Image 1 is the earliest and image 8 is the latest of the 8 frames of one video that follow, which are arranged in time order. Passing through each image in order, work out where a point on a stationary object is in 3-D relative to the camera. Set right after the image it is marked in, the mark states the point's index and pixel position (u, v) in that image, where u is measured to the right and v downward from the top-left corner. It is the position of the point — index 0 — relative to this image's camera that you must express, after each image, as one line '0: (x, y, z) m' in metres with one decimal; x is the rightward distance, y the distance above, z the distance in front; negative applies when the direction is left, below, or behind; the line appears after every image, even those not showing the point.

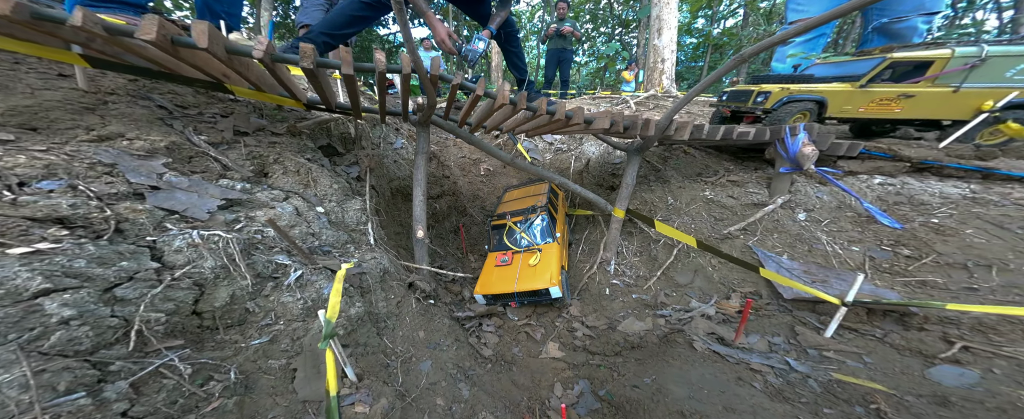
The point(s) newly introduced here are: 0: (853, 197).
0: (+2.5, +0.1, +2.3) m
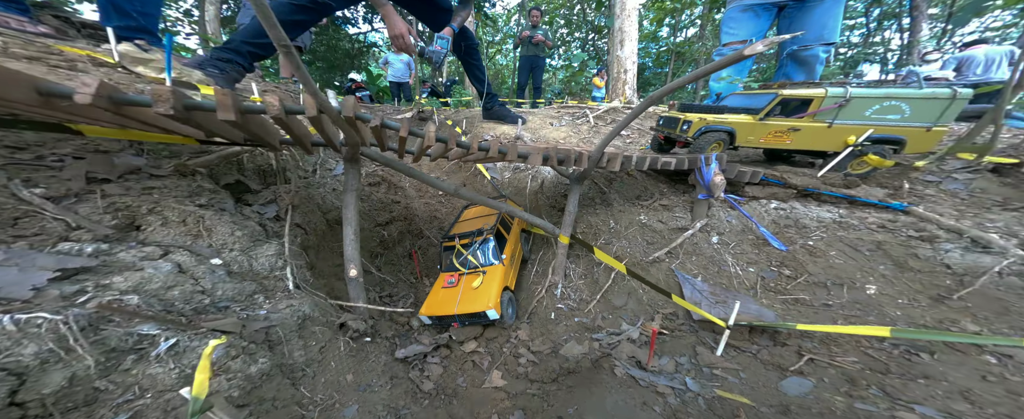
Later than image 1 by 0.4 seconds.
0: (+2.0, -0.1, +2.6) m
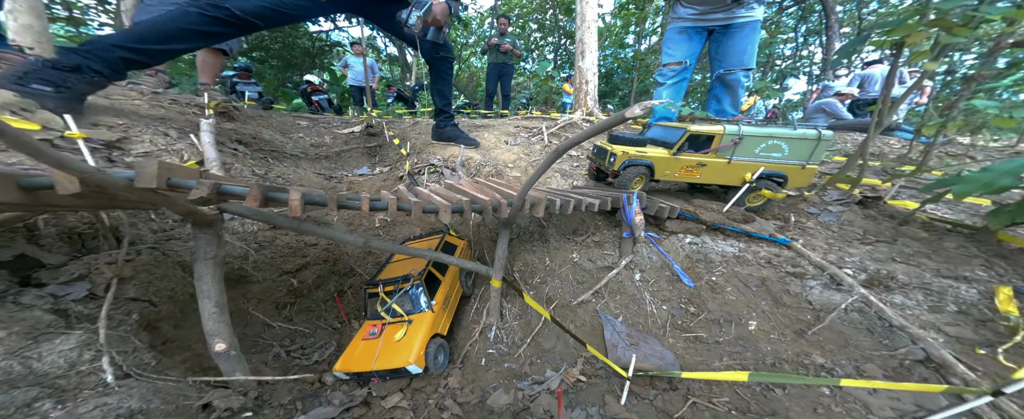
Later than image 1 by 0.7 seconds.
0: (+1.4, -0.4, +2.7) m
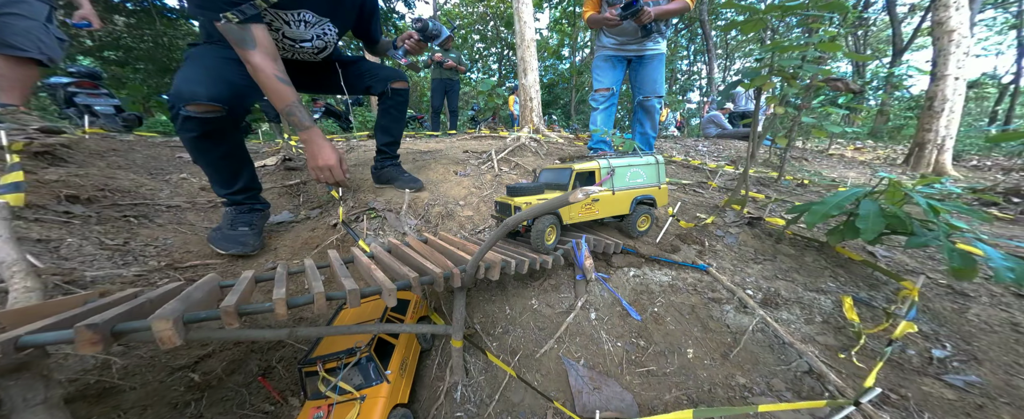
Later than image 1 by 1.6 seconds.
0: (+1.0, -0.8, +3.0) m
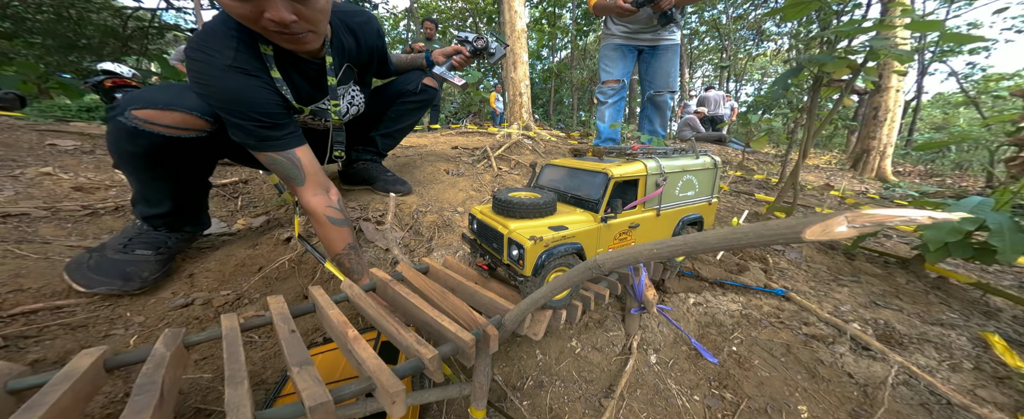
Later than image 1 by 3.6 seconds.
0: (+1.2, -0.9, +2.3) m
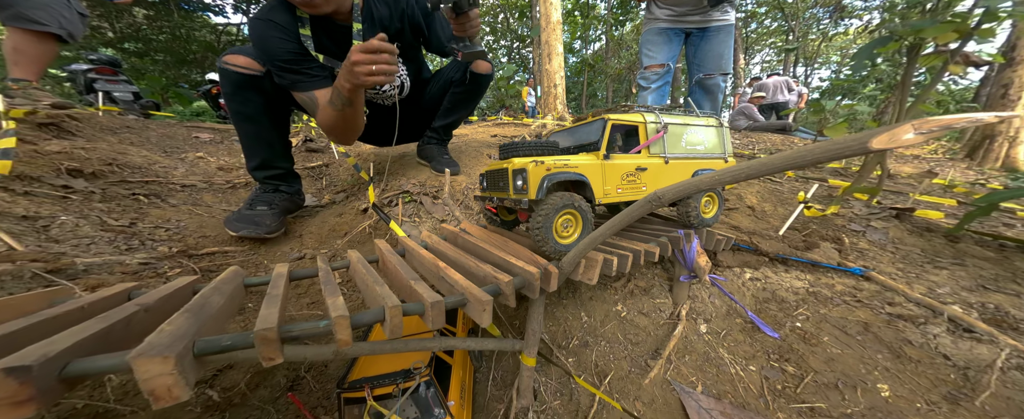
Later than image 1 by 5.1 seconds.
0: (+1.7, -0.7, +2.2) m
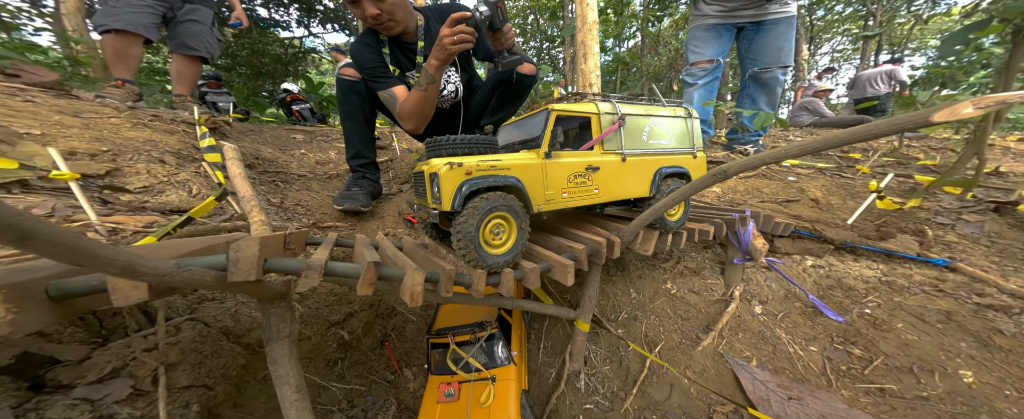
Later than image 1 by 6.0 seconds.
0: (+2.1, -0.6, +2.3) m
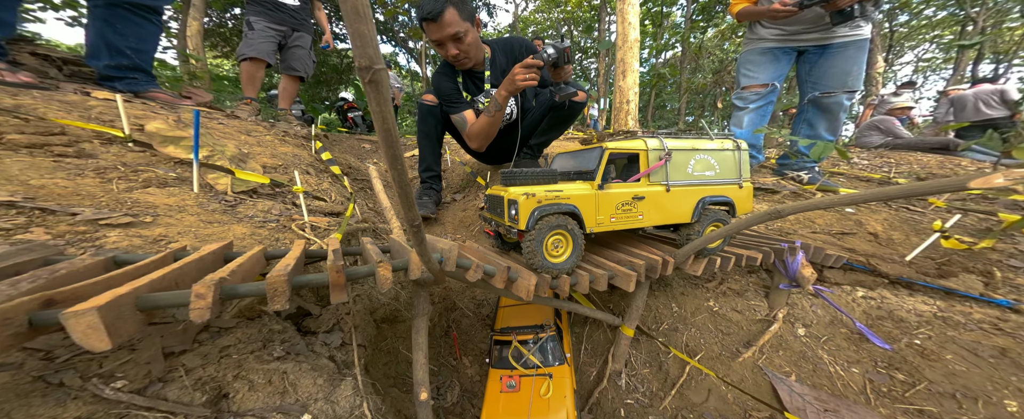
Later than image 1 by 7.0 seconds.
0: (+2.6, -0.8, +2.4) m
